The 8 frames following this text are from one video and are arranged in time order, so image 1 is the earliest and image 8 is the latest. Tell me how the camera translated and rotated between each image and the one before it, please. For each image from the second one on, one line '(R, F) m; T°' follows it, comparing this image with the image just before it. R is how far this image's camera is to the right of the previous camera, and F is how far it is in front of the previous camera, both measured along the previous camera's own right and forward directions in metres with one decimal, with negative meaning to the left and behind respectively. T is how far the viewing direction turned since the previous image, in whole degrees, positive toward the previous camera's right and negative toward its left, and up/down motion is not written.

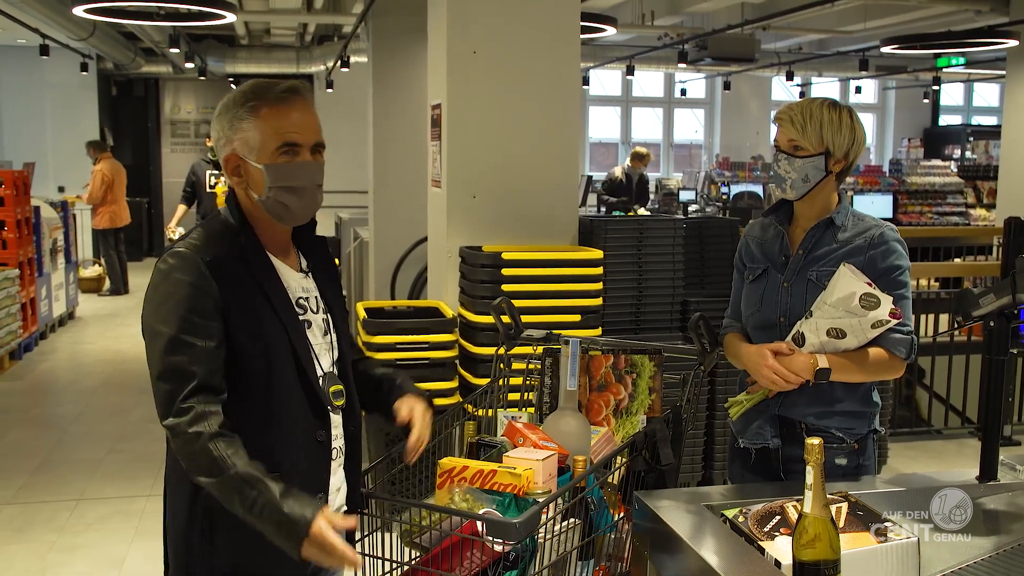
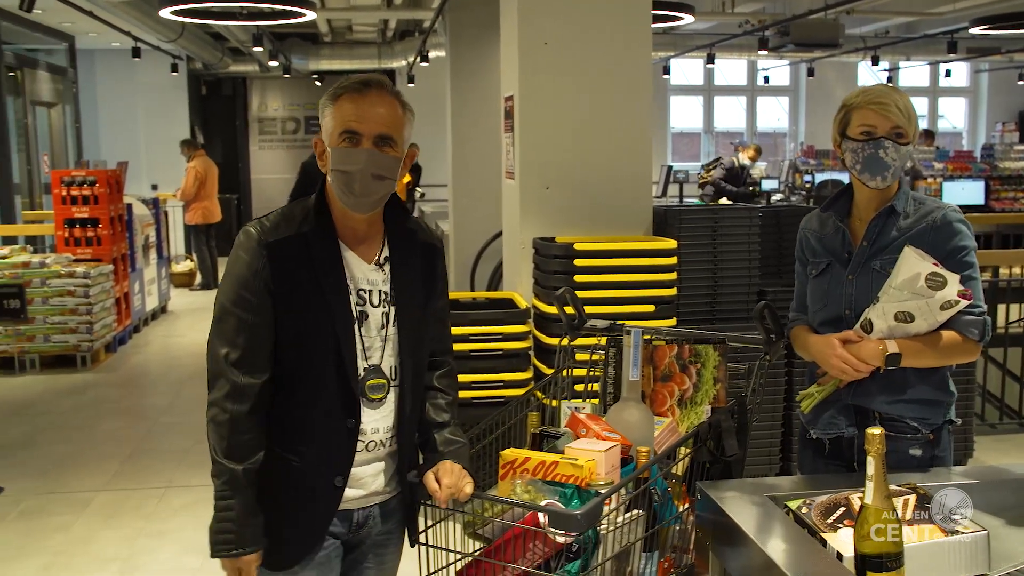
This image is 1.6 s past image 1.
(+0.3, 0.0) m; -6°
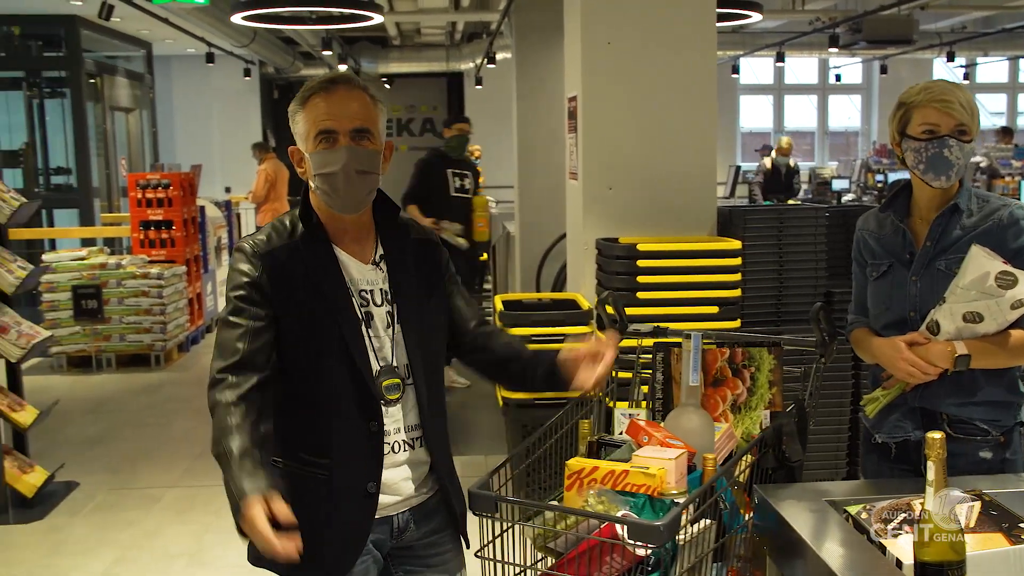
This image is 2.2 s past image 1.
(+0.2, 0.0) m; -5°
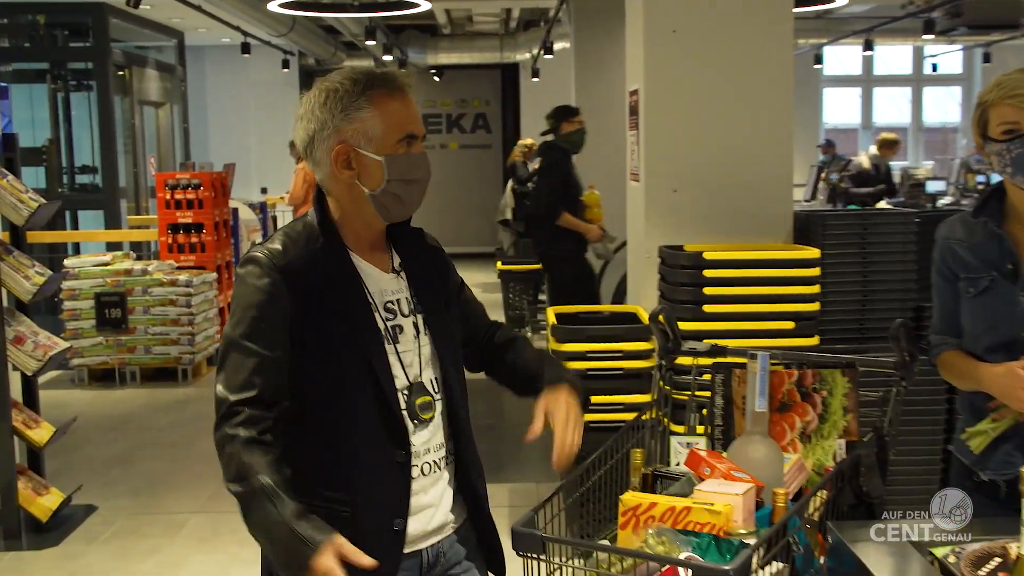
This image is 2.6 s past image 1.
(+0.1, +0.4) m; -4°
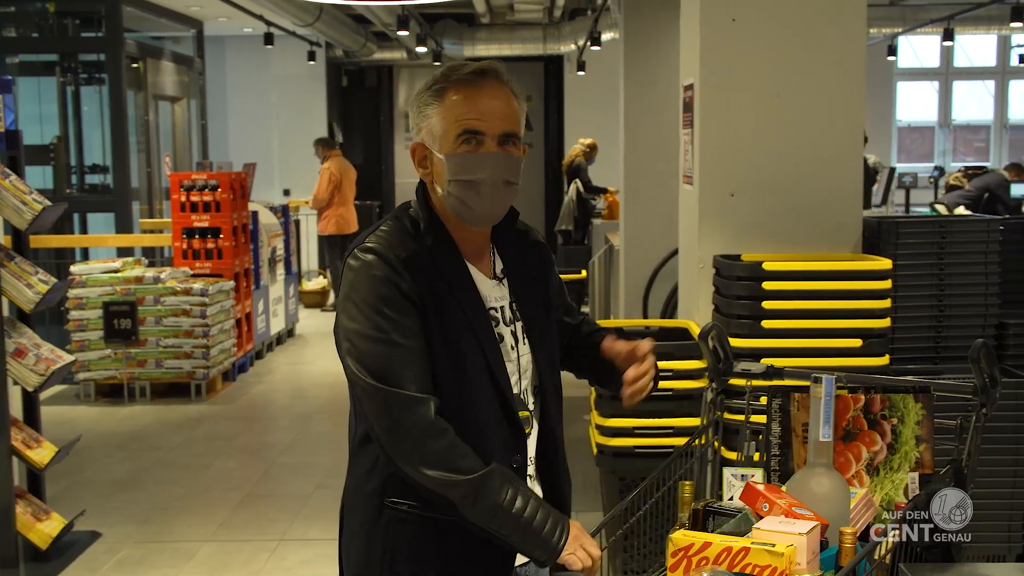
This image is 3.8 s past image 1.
(0.0, +0.4) m; -2°
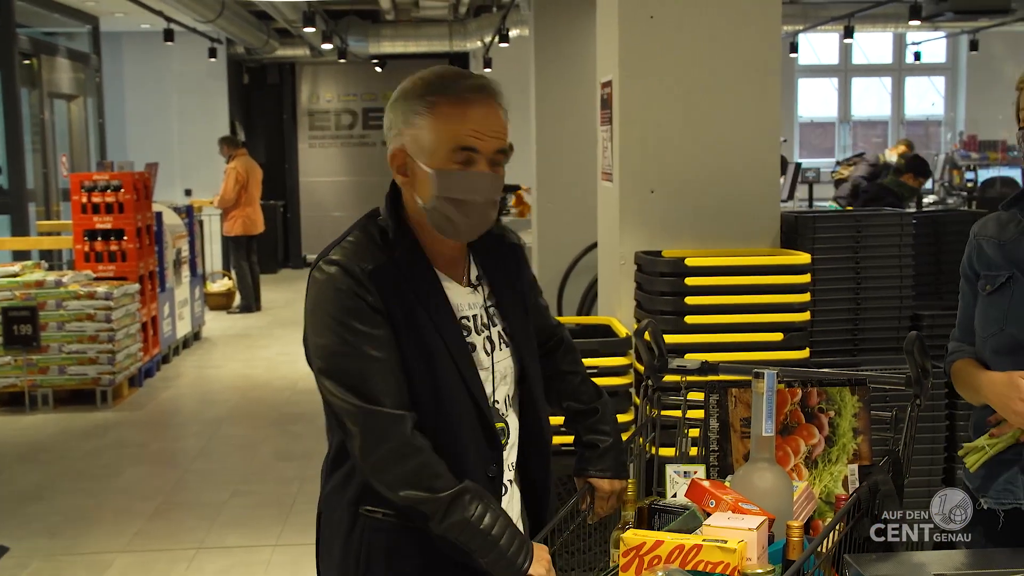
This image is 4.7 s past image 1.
(-0.2, 0.0) m; +7°
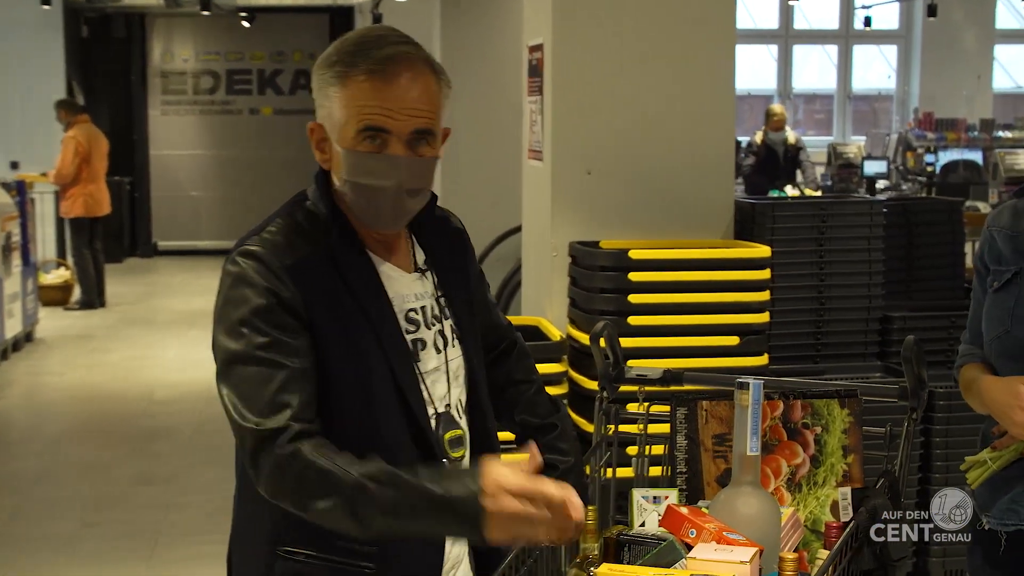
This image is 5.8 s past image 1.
(-0.3, +0.5) m; +9°
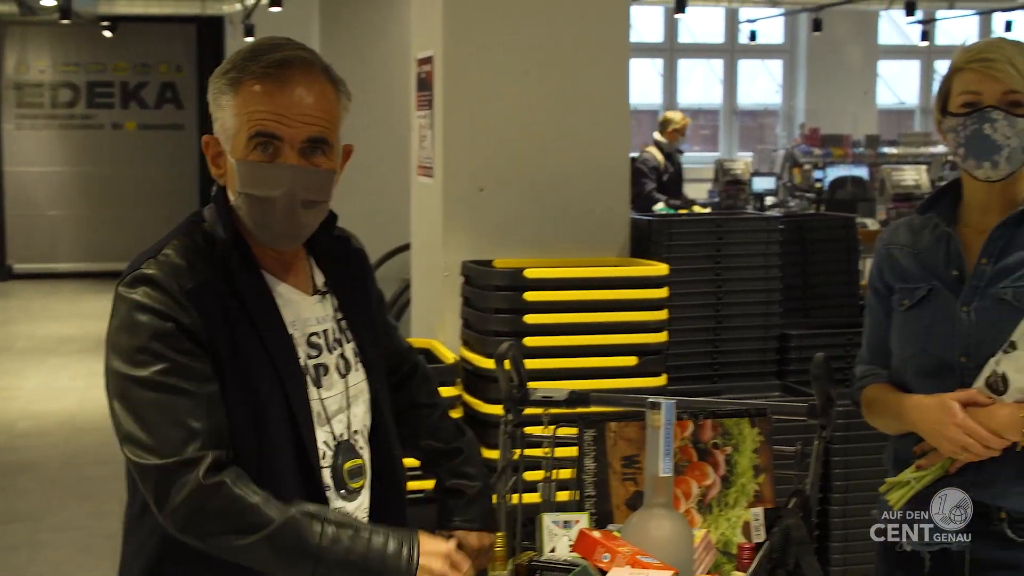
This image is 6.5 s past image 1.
(-0.2, +0.1) m; +7°
